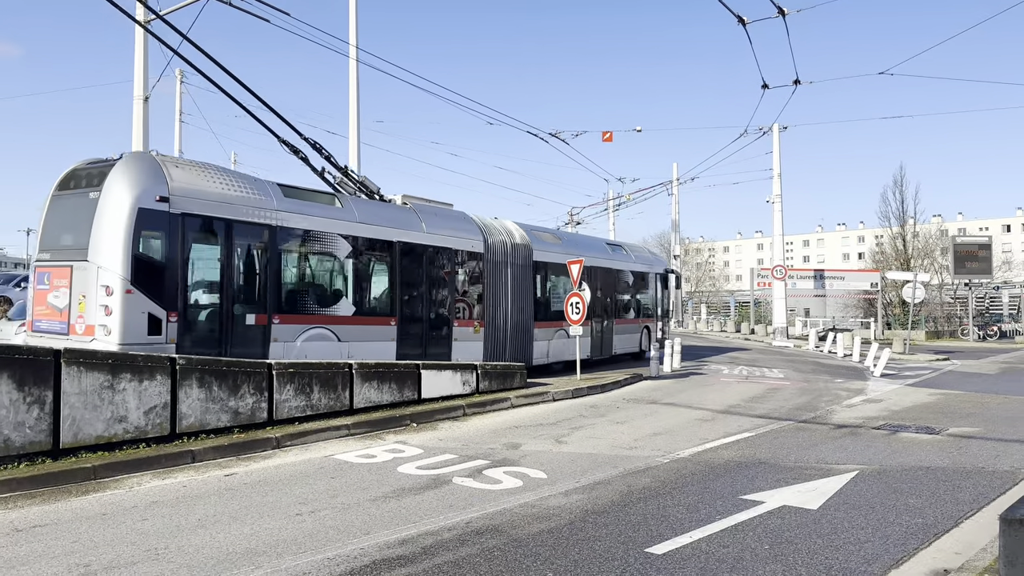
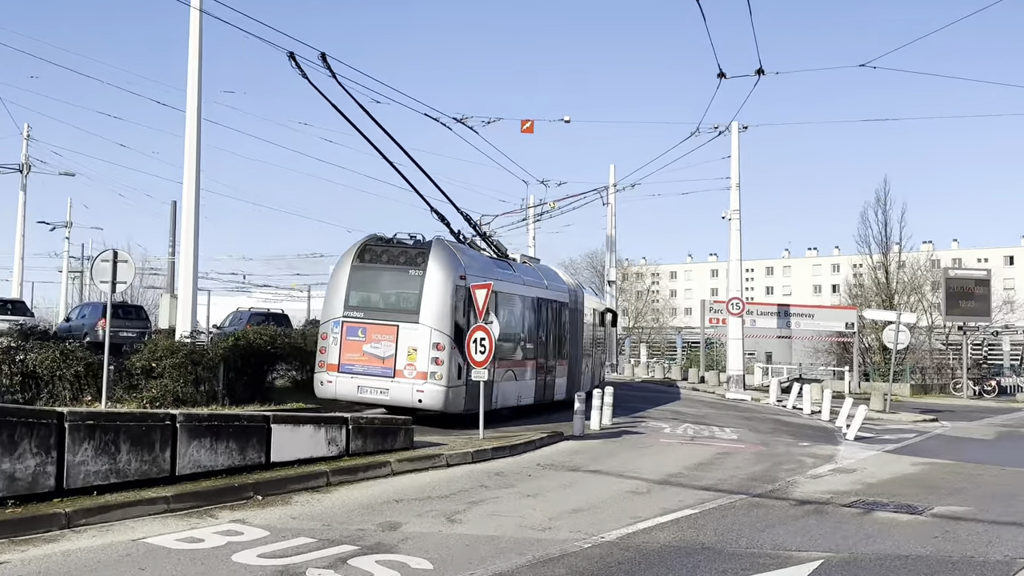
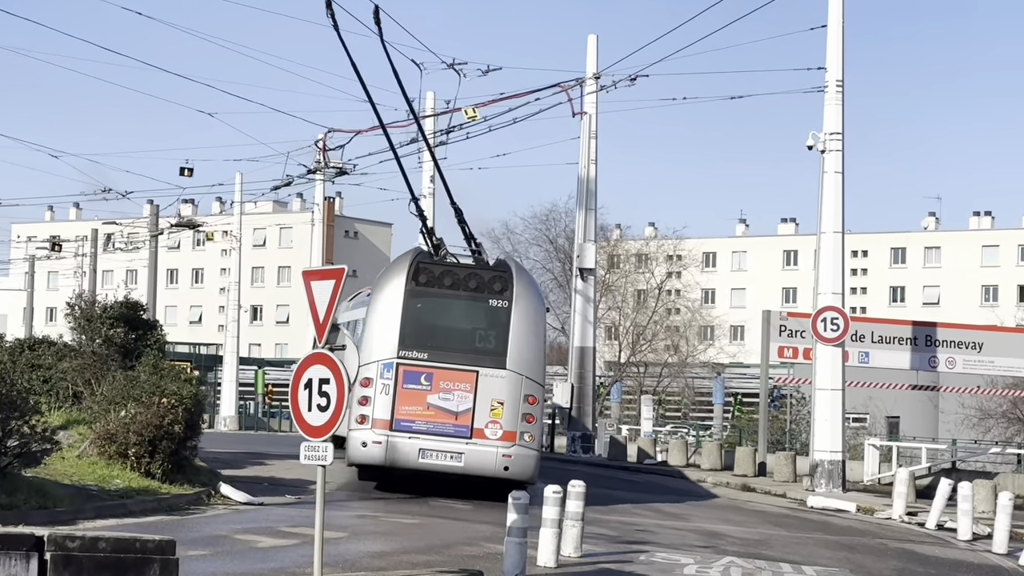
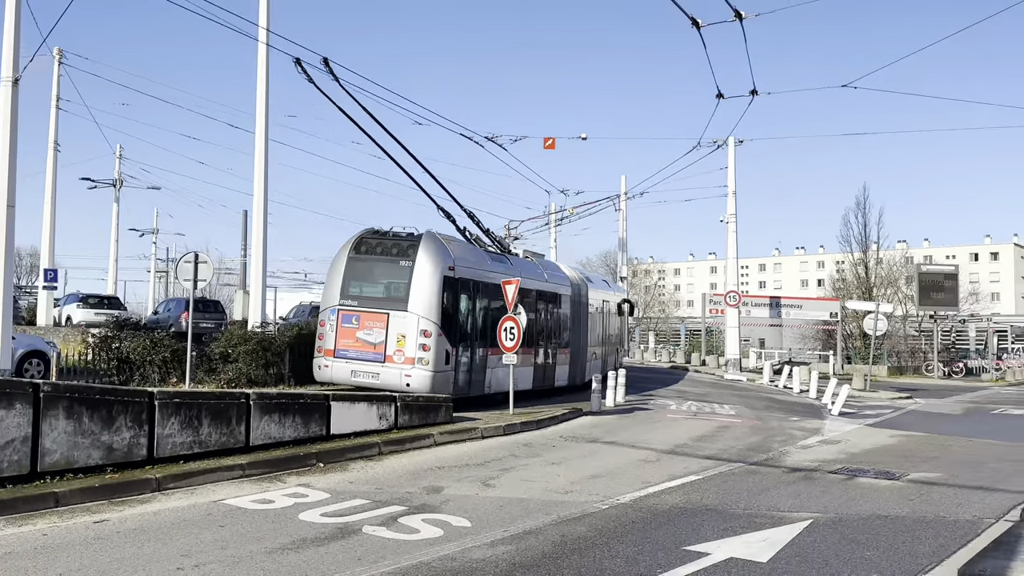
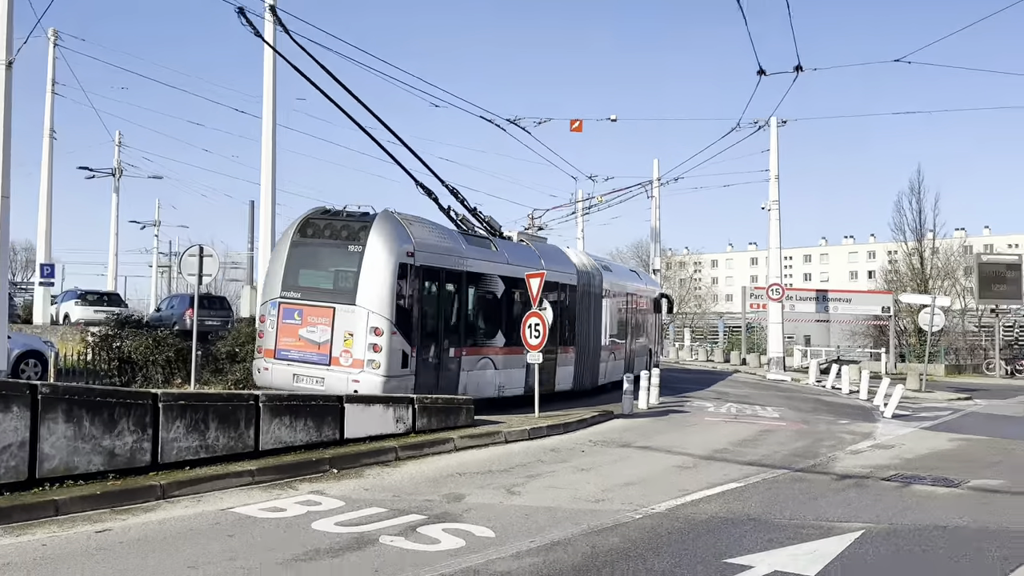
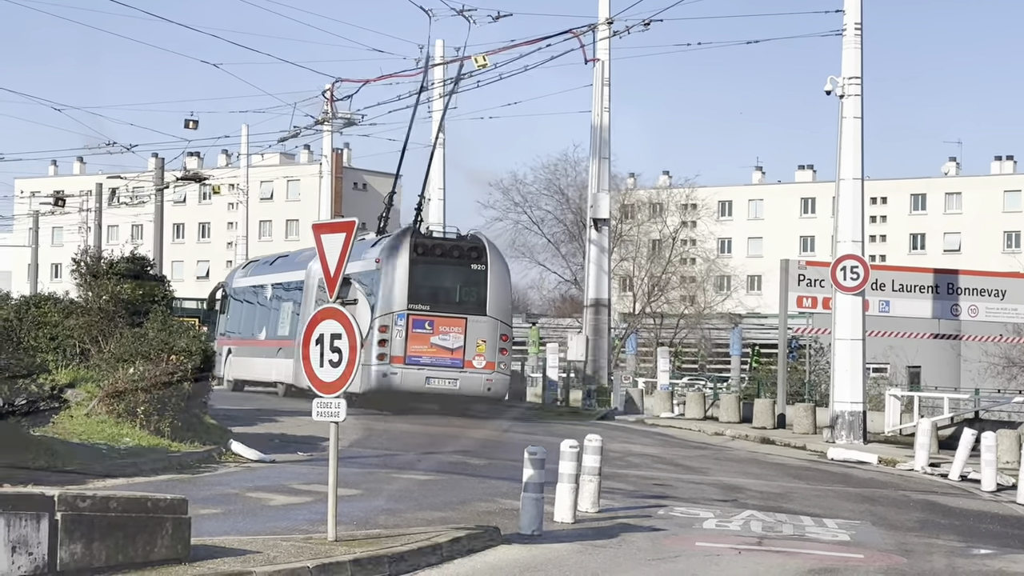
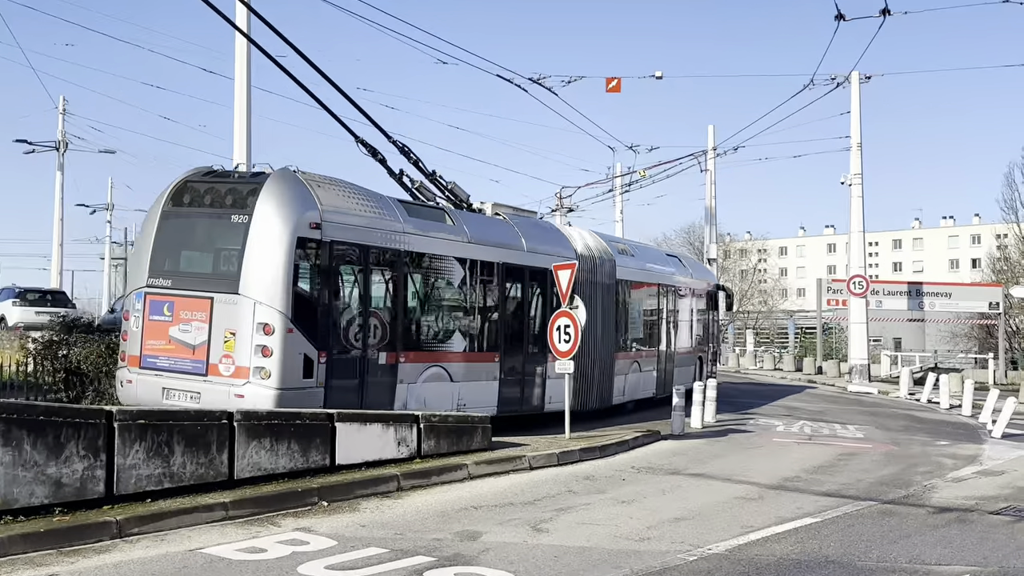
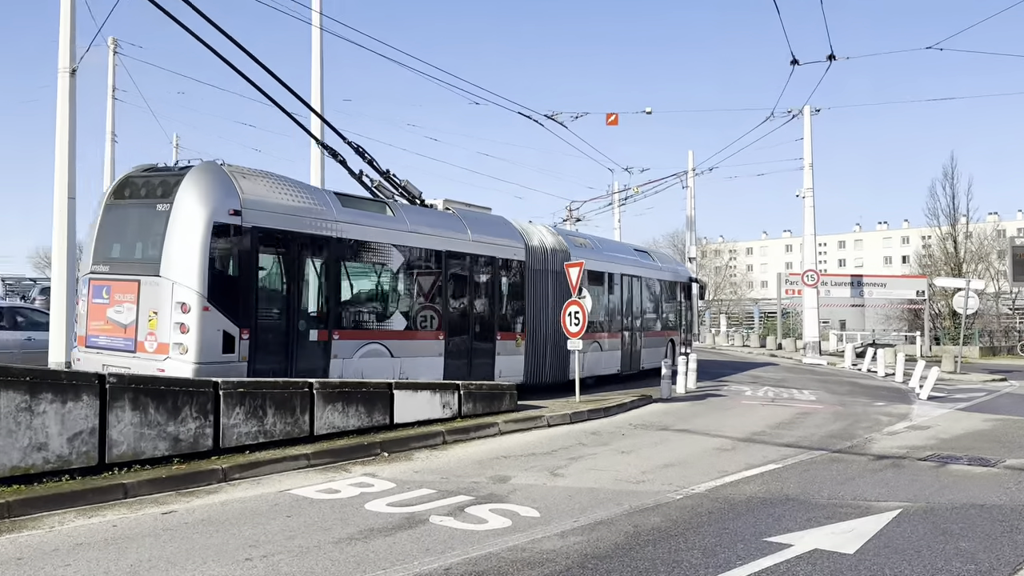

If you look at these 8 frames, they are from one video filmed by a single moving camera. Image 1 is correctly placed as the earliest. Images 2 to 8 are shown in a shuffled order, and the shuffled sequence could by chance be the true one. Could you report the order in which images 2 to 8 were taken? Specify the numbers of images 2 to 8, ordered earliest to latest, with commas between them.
8, 7, 5, 4, 2, 3, 6
